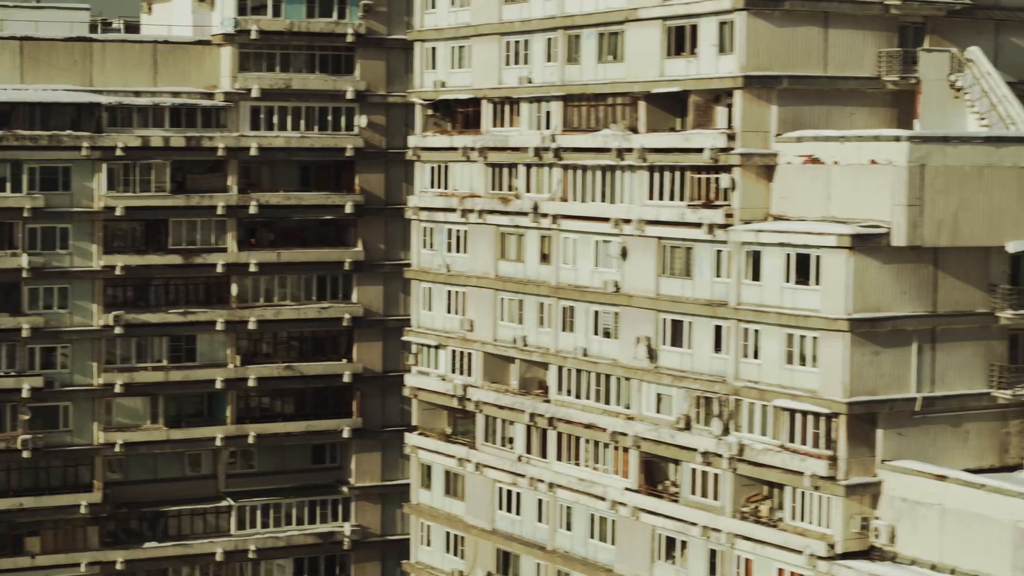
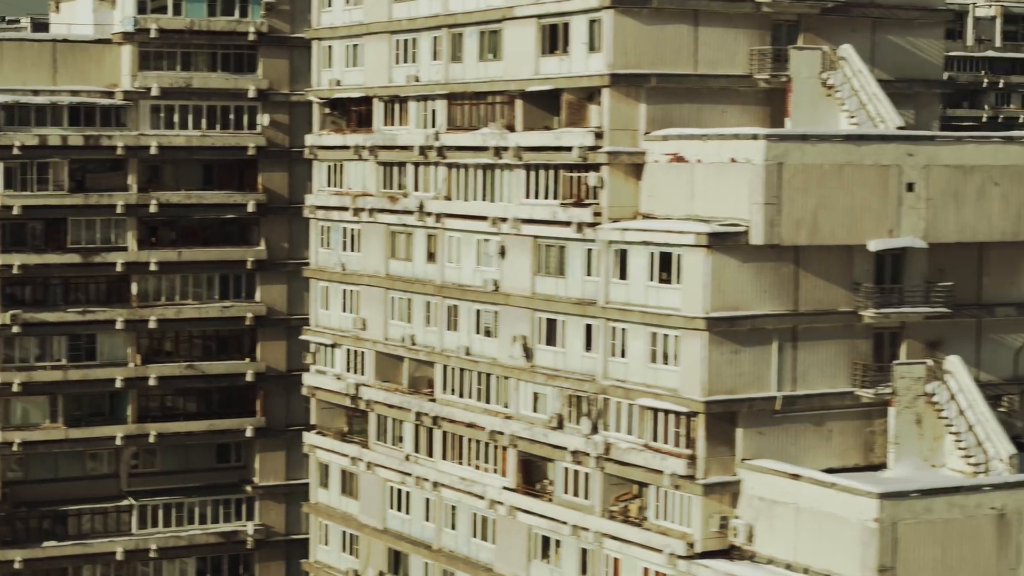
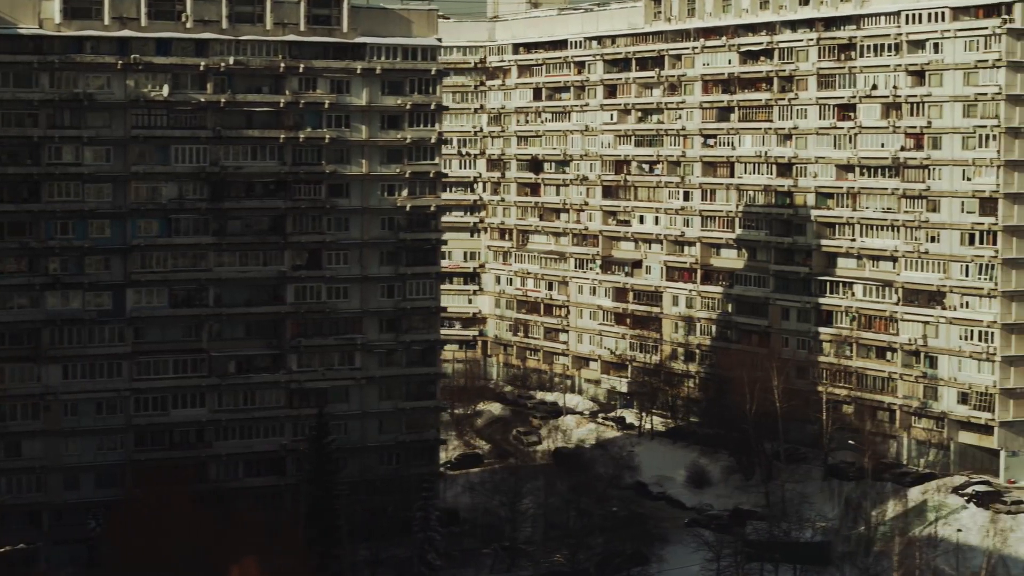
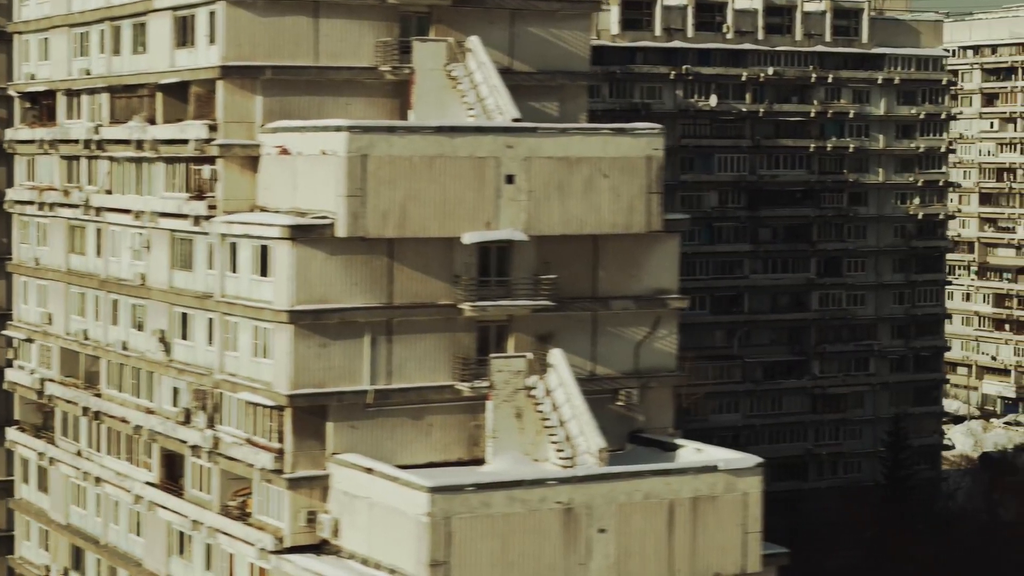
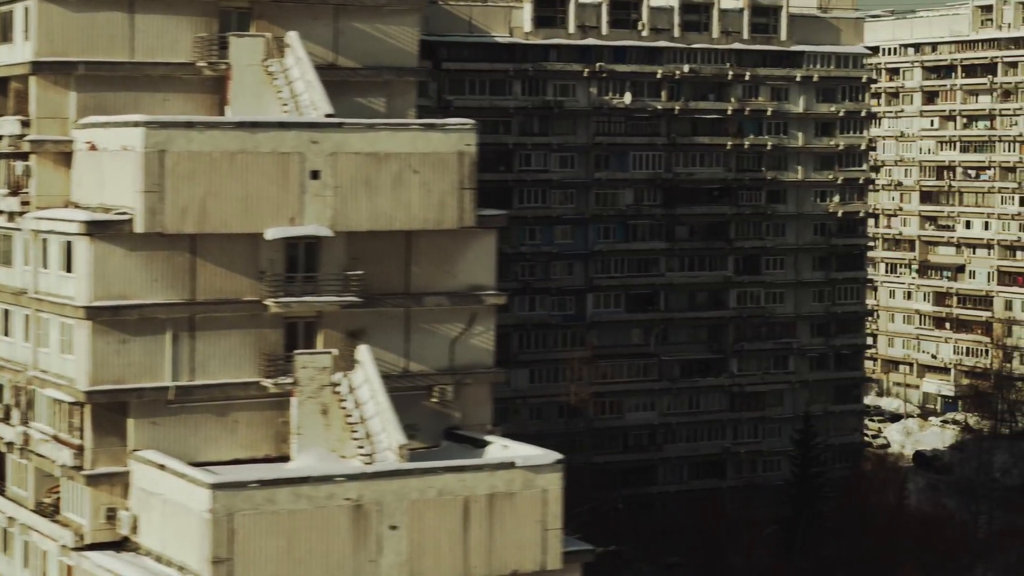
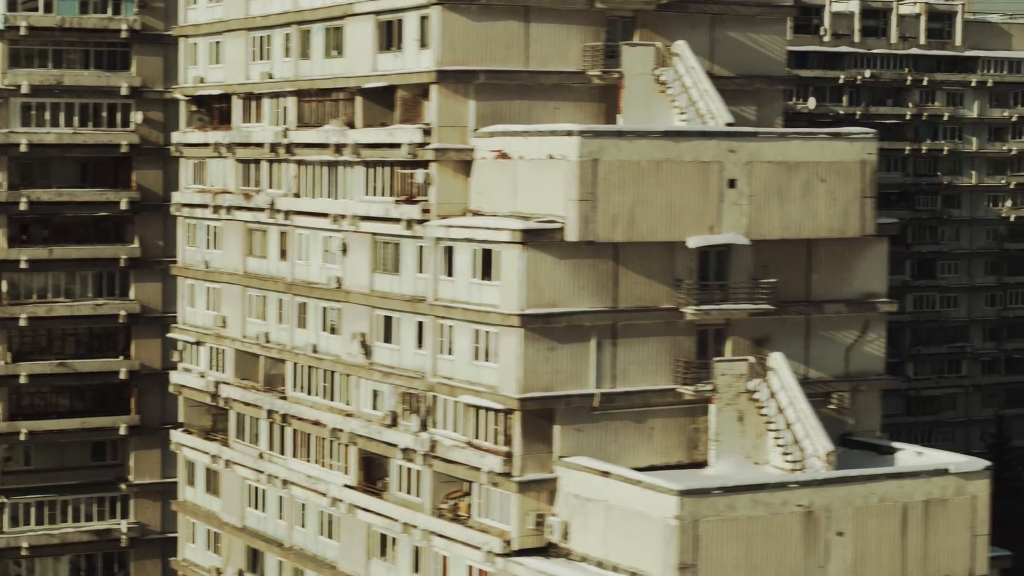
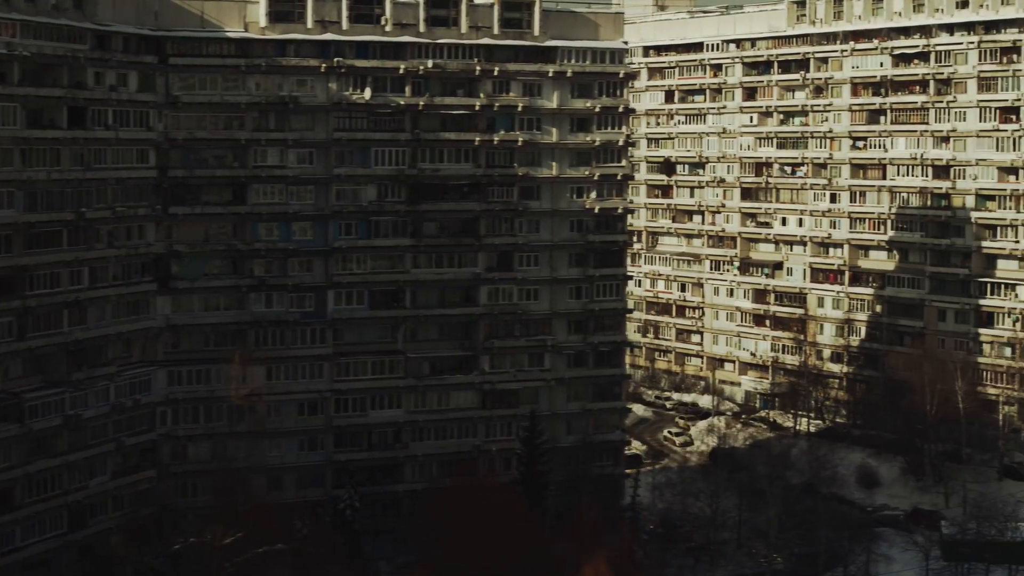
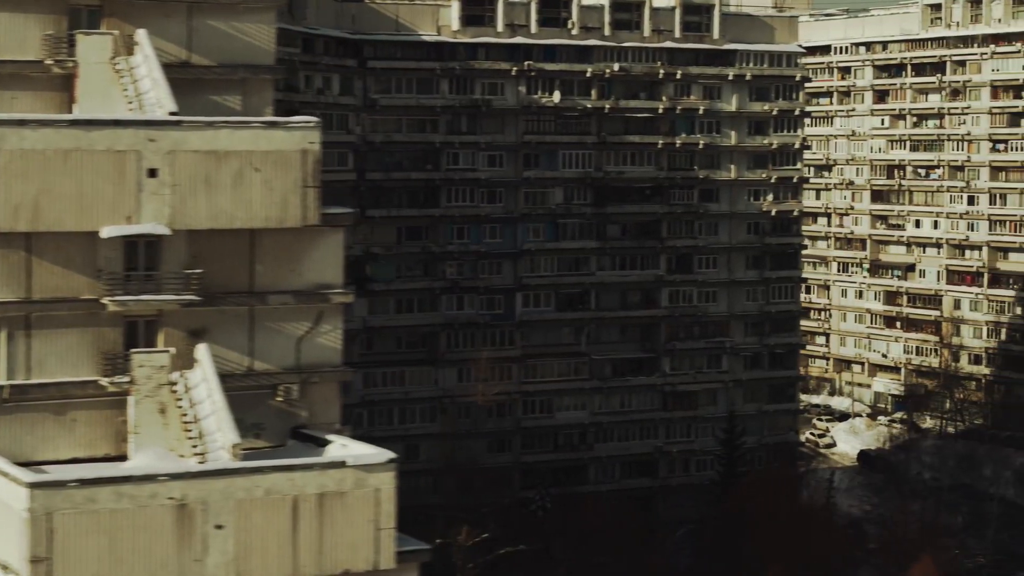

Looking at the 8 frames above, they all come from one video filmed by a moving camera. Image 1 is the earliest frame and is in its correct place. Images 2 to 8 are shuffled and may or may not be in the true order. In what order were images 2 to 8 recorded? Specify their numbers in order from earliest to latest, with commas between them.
2, 6, 4, 5, 8, 7, 3
